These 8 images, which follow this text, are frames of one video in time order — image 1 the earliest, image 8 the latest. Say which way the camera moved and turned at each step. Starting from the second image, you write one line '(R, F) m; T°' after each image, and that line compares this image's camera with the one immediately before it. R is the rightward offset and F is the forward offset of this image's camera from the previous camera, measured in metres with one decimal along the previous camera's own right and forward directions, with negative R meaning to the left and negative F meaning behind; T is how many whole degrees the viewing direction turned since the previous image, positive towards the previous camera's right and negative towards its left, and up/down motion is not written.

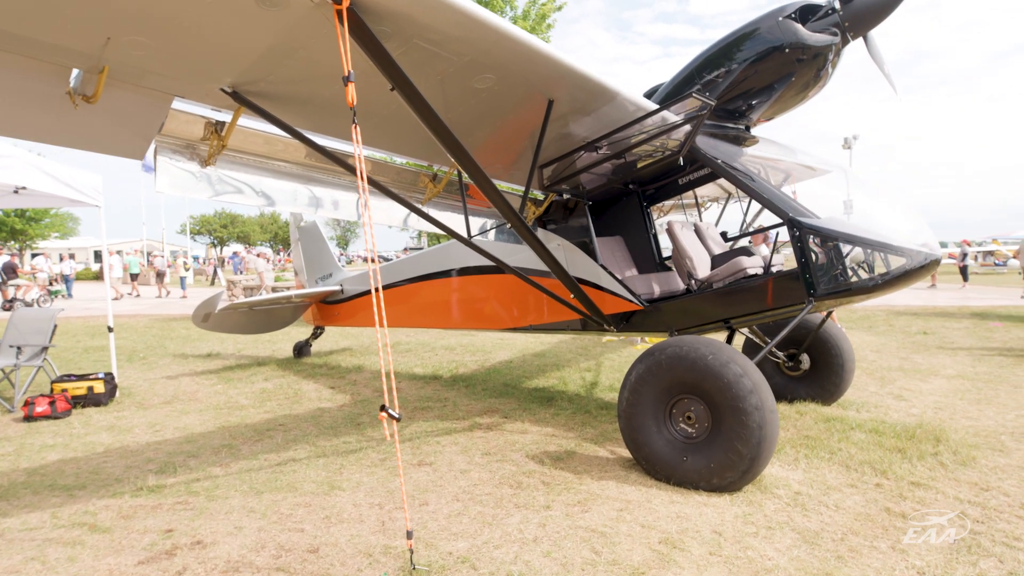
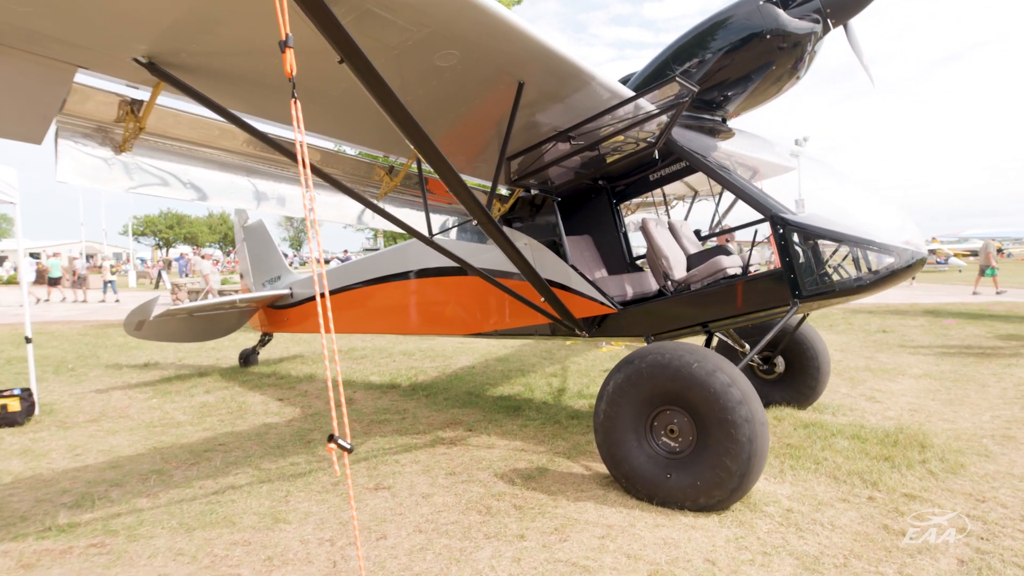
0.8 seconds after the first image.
(0.0, +0.3) m; +4°
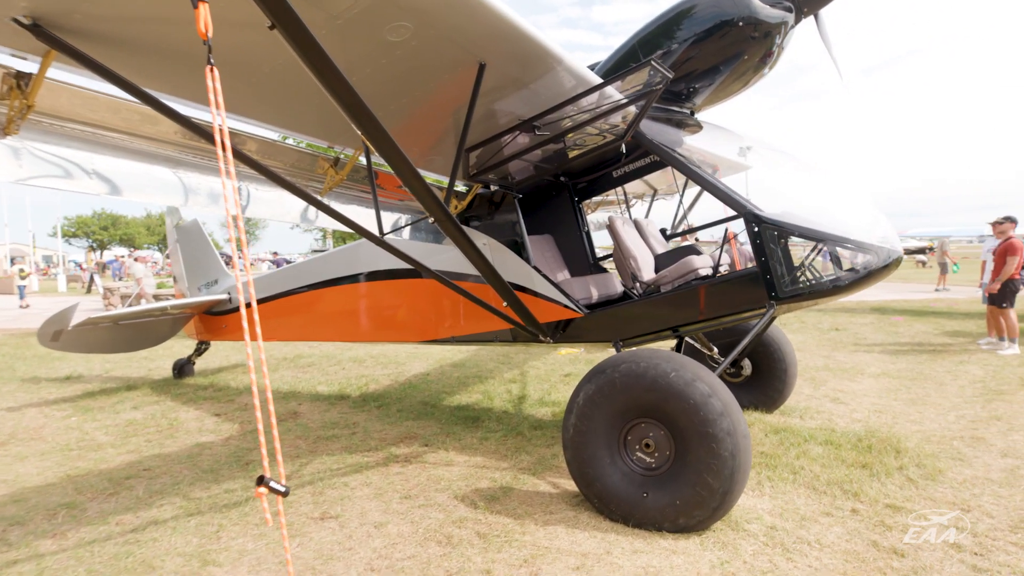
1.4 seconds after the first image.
(0.0, +0.3) m; +4°
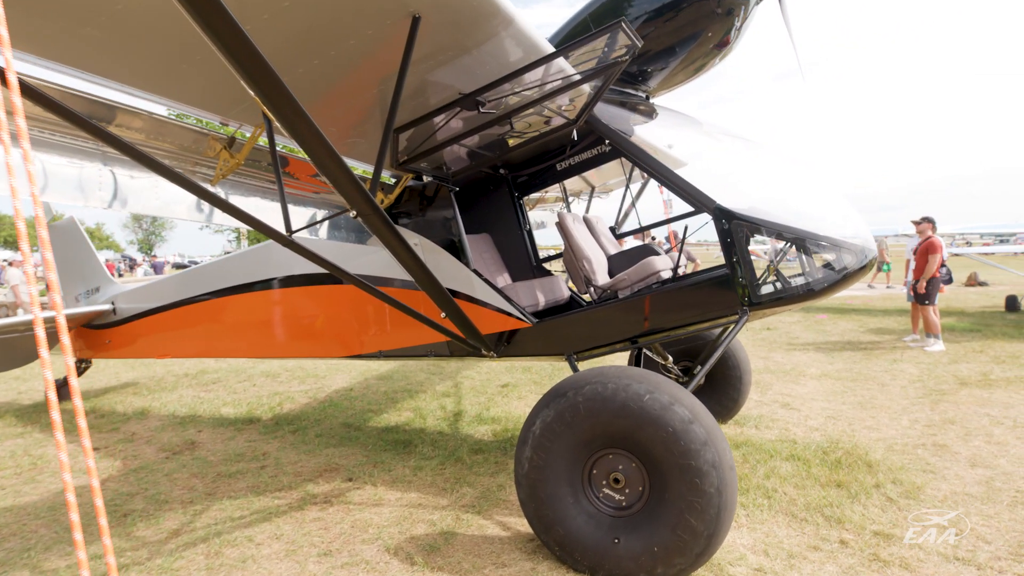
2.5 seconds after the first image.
(-0.1, +0.5) m; +7°
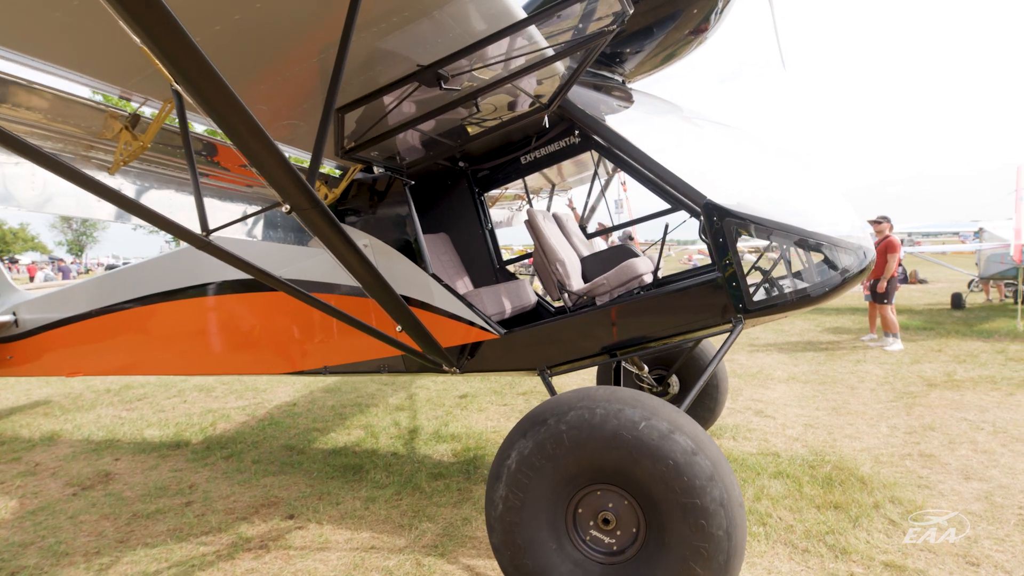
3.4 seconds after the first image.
(-0.1, +0.4) m; +4°
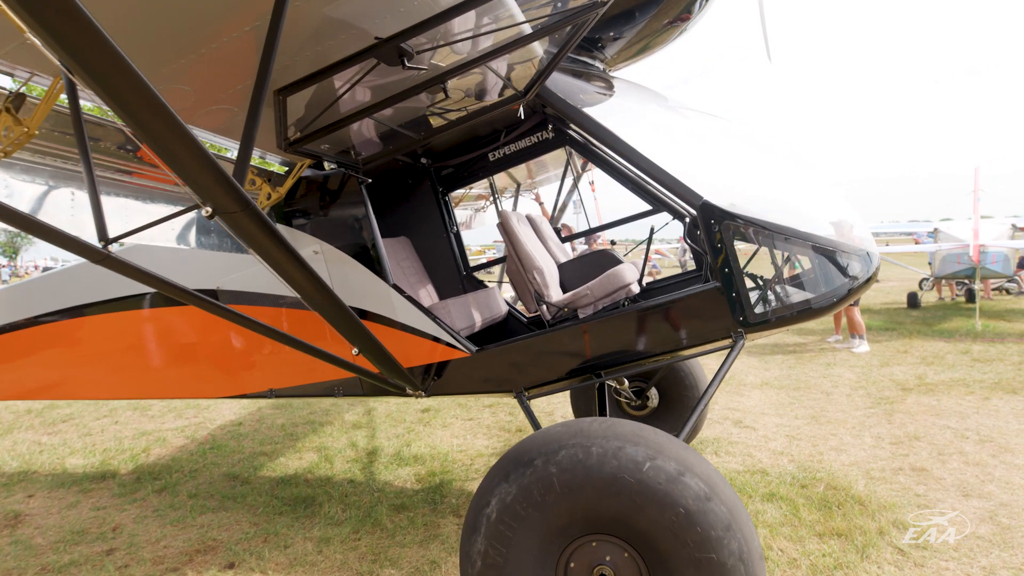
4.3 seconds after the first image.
(-0.1, +0.3) m; +4°
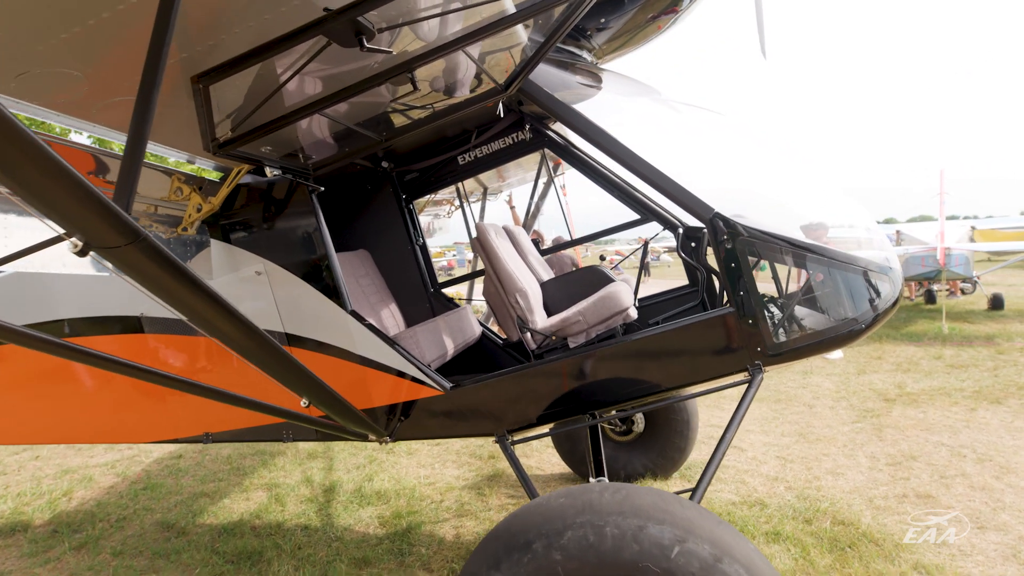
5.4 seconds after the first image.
(-0.1, +0.3) m; +4°
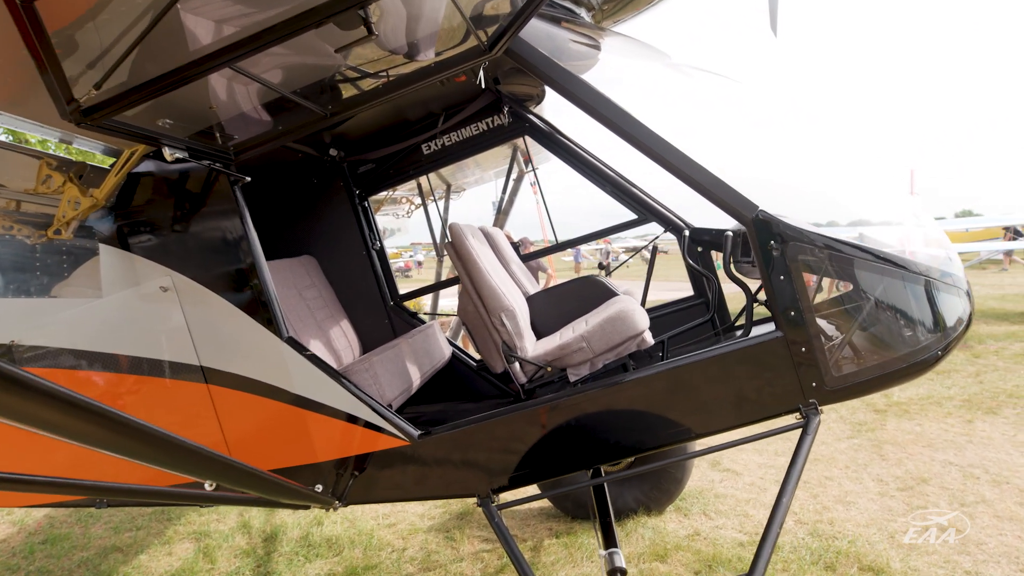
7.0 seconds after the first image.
(-0.1, +0.5) m; +4°
